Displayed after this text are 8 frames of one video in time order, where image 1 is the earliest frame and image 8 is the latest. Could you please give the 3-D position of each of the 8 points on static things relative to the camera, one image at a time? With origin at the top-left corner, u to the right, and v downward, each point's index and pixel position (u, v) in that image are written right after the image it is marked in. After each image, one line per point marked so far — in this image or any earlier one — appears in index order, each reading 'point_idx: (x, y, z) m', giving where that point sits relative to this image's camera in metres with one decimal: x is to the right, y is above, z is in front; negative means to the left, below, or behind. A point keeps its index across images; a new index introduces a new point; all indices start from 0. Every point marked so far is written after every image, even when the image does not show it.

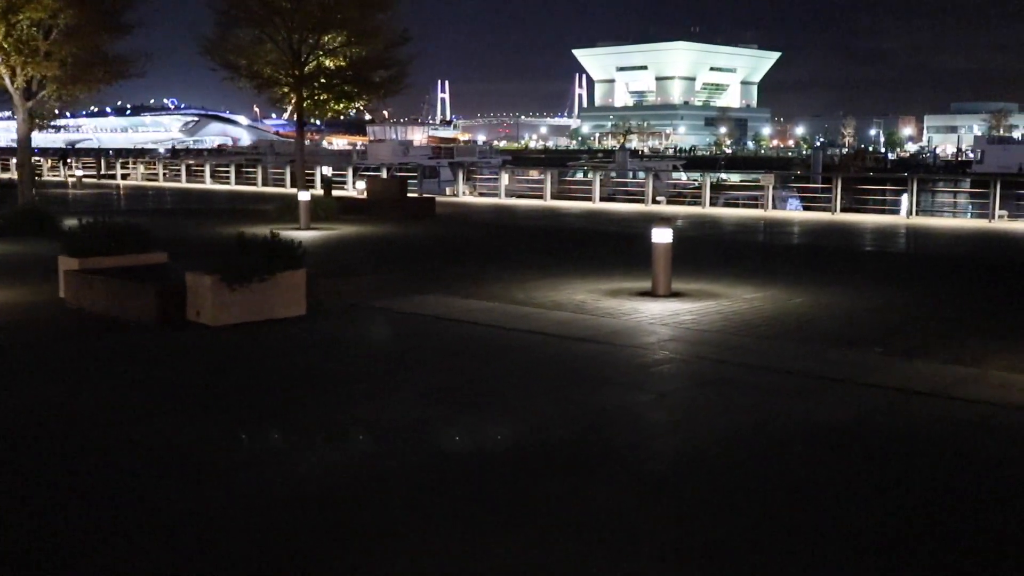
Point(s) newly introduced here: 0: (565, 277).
0: (+0.7, +0.1, +15.6) m
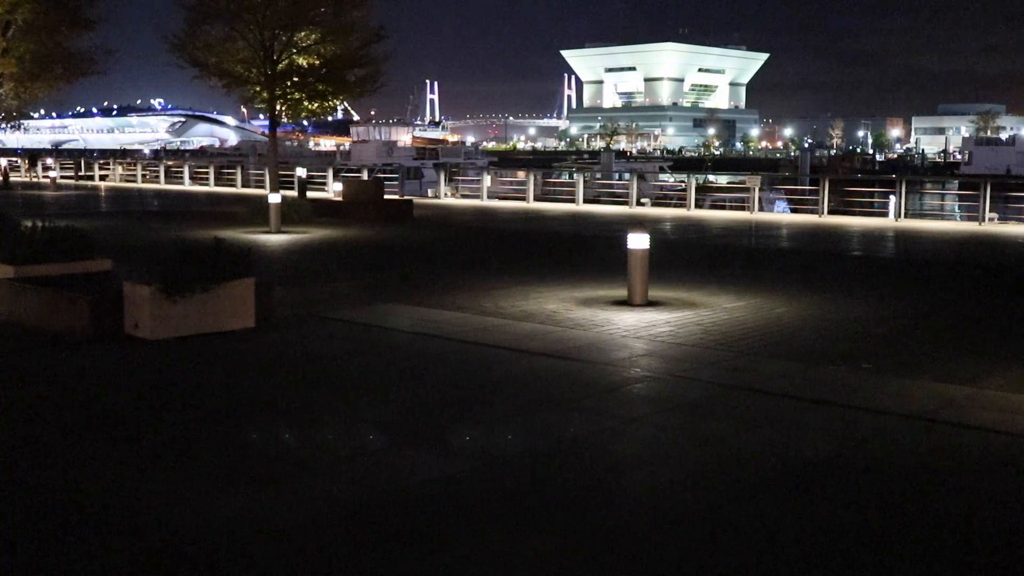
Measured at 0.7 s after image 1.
0: (+0.3, 0.0, +14.8) m
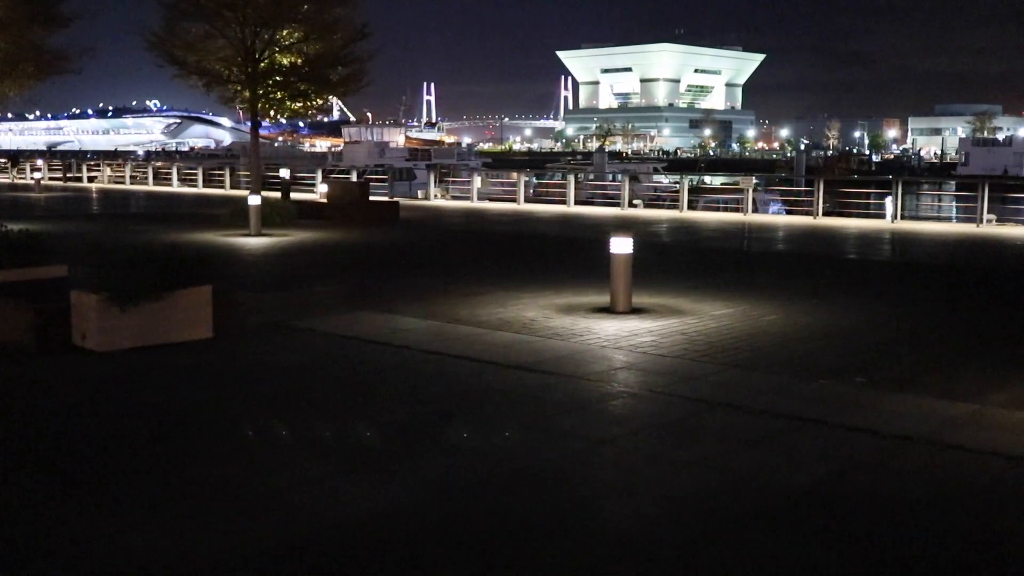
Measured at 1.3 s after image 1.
0: (+0.1, 0.0, +14.2) m
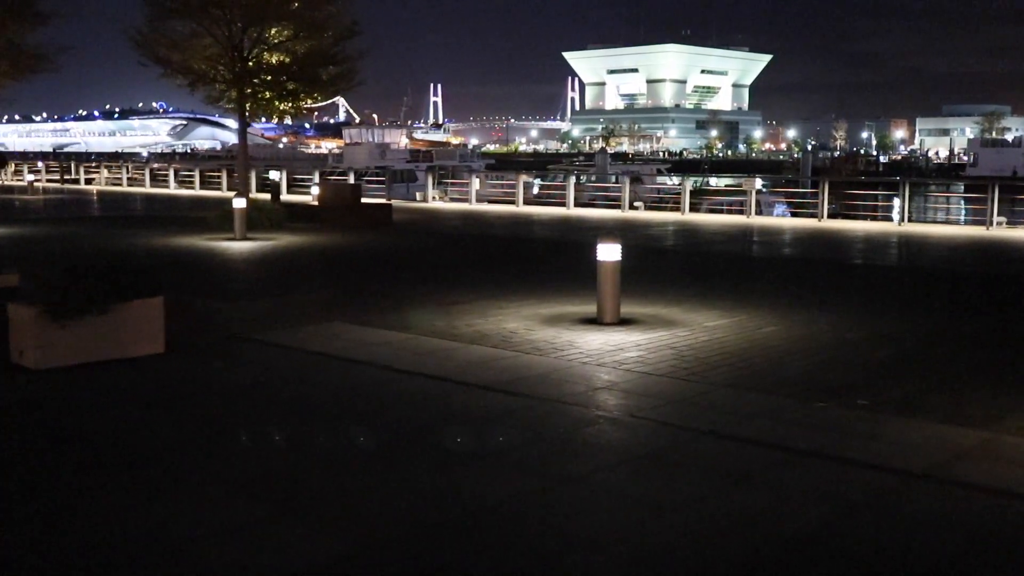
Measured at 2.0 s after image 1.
0: (-0.1, -0.2, +13.5) m
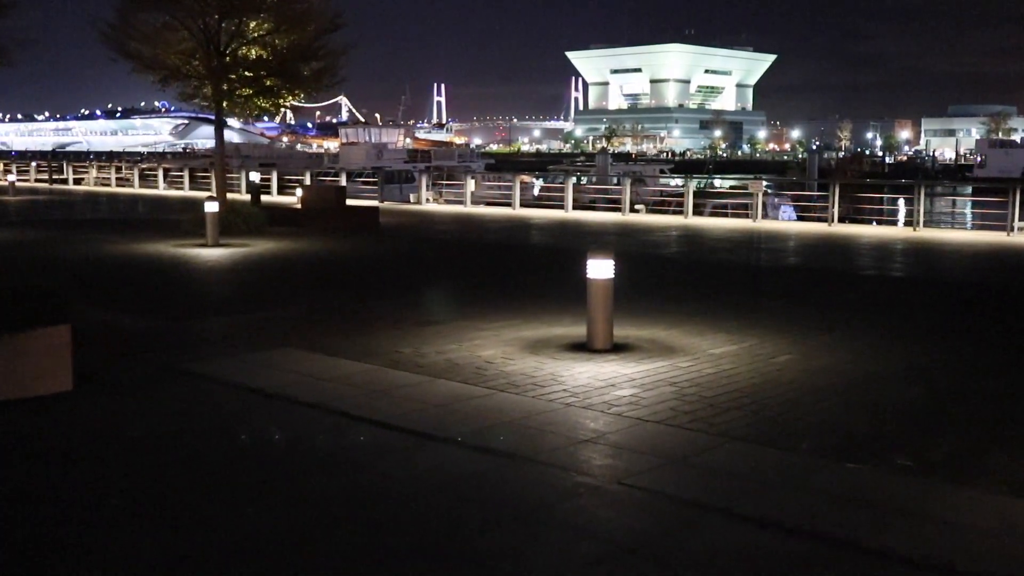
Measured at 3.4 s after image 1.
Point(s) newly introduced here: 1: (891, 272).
0: (-0.3, -0.3, +12.0) m
1: (+6.3, +0.3, +18.7) m
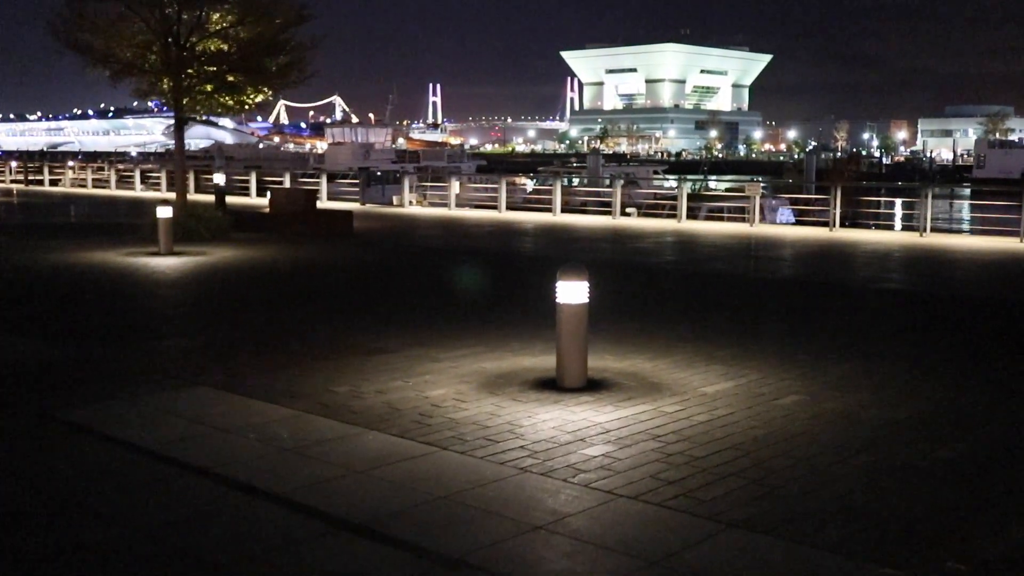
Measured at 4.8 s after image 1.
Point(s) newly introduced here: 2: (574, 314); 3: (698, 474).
0: (-0.7, -0.6, +10.4) m
1: (+5.9, +0.1, +17.1) m
2: (+0.5, -0.2, +8.4) m
3: (+1.1, -1.0, +6.4) m
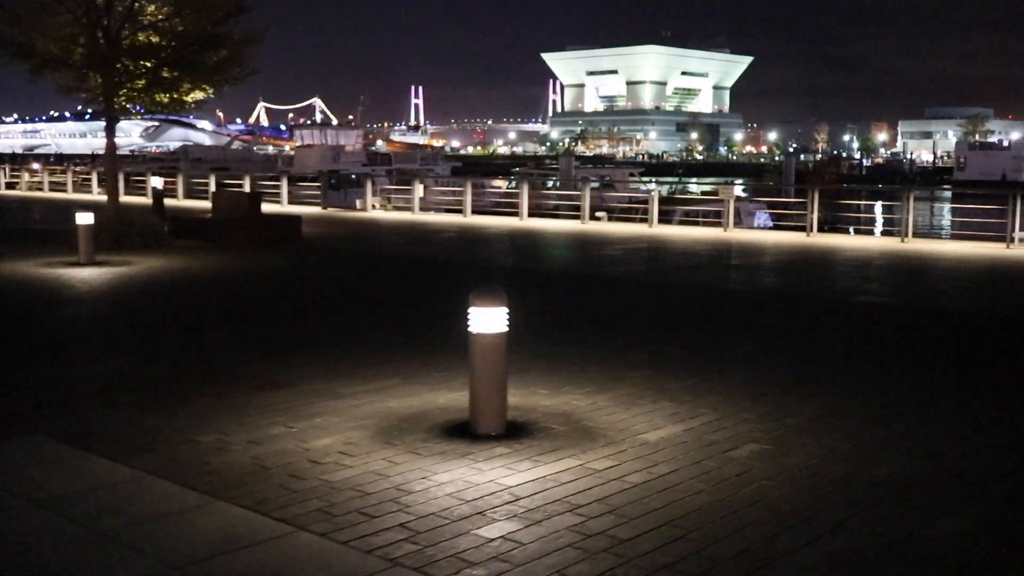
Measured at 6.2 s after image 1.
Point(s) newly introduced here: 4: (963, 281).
0: (-1.3, -0.7, +8.9) m
1: (+5.2, -0.1, +15.7) m
2: (-0.1, -0.4, +7.0) m
3: (+0.5, -1.2, +5.0) m
4: (+7.2, +0.1, +17.8) m
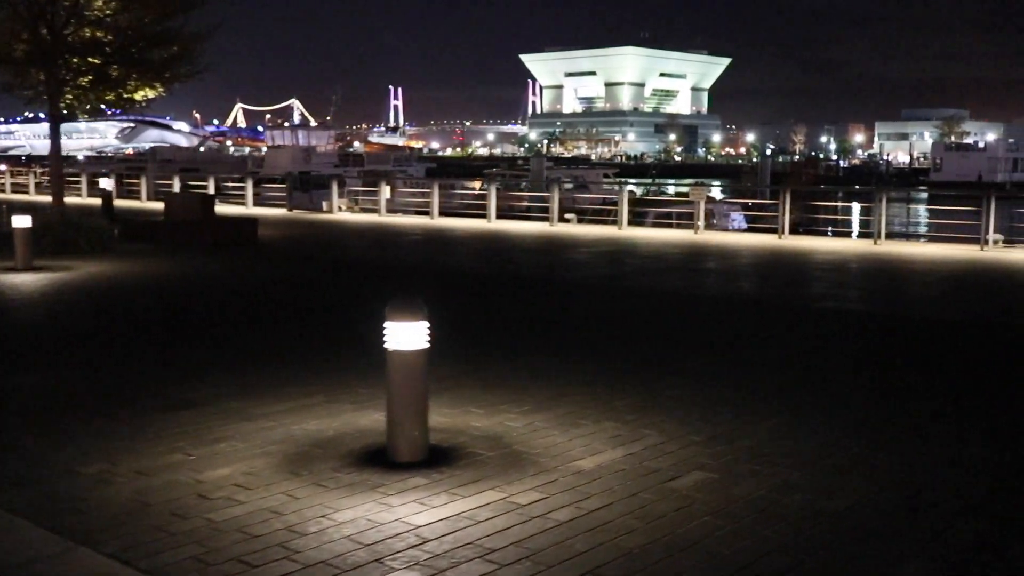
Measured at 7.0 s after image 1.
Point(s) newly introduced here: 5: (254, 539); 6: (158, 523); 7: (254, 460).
0: (-1.8, -0.8, +8.2) m
1: (+4.6, -0.2, +15.1) m
2: (-0.6, -0.4, +6.3) m
3: (+0.1, -1.3, +4.3) m
4: (+6.6, 0.0, +17.2) m
5: (-1.2, -1.2, +5.3) m
6: (-1.7, -1.1, +5.5) m
7: (-1.5, -1.0, +6.6) m
